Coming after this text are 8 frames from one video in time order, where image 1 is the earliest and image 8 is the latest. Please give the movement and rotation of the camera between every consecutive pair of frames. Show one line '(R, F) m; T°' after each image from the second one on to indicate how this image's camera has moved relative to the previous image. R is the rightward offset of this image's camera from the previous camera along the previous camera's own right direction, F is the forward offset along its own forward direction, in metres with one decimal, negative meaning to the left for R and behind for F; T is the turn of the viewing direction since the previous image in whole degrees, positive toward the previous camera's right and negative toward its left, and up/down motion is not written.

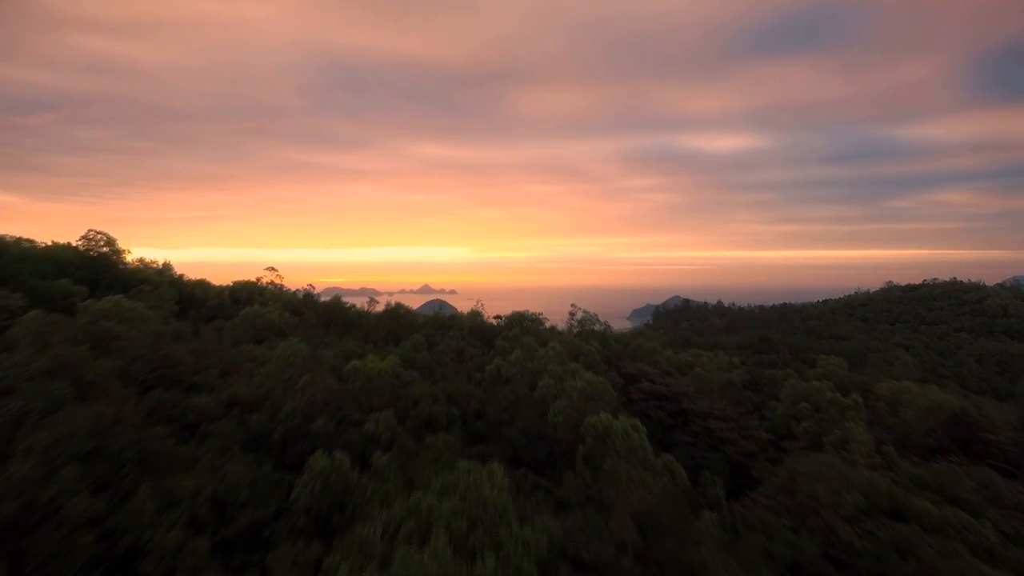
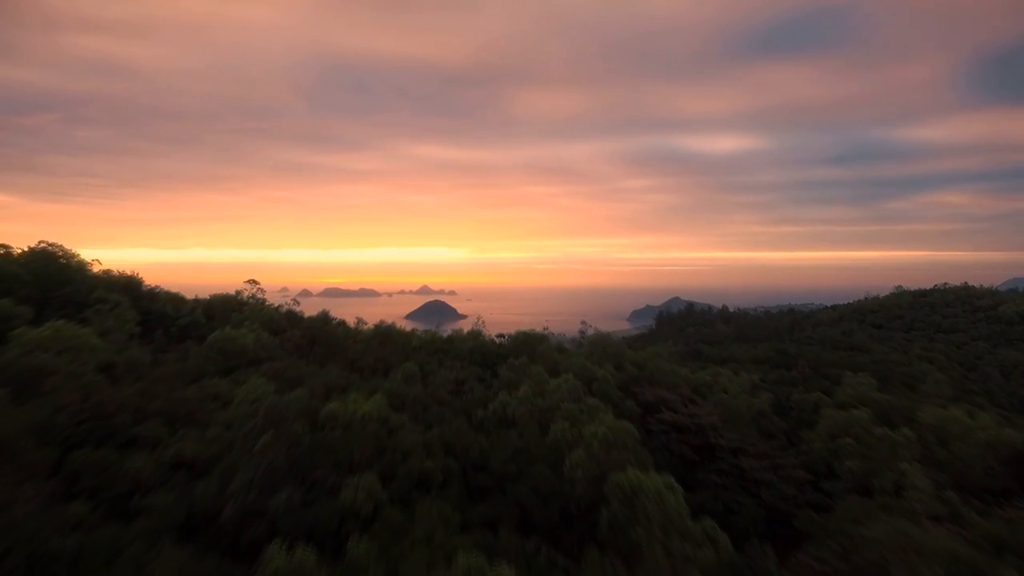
(-0.1, +0.9) m; 0°
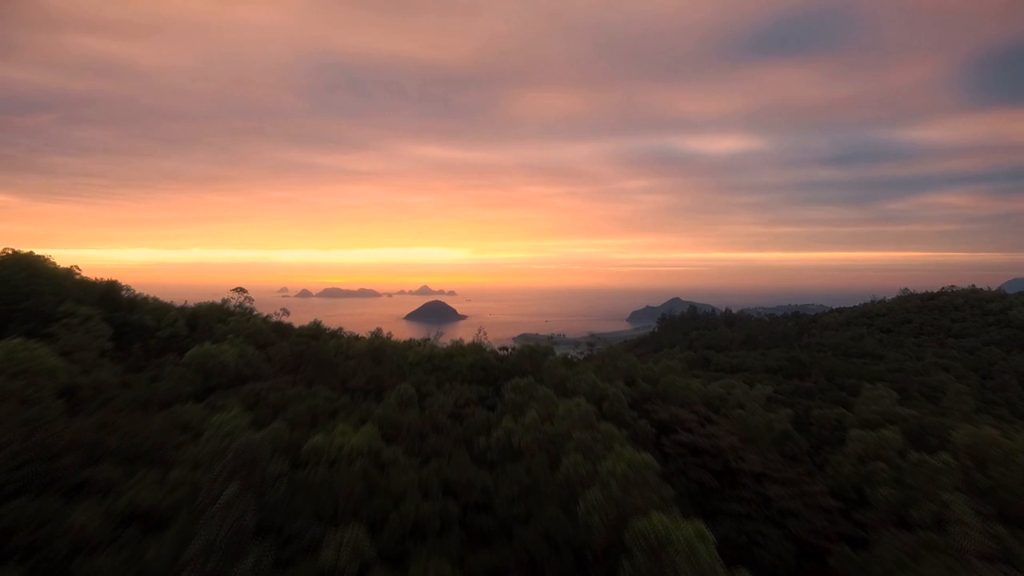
(-0.1, +0.5) m; 0°
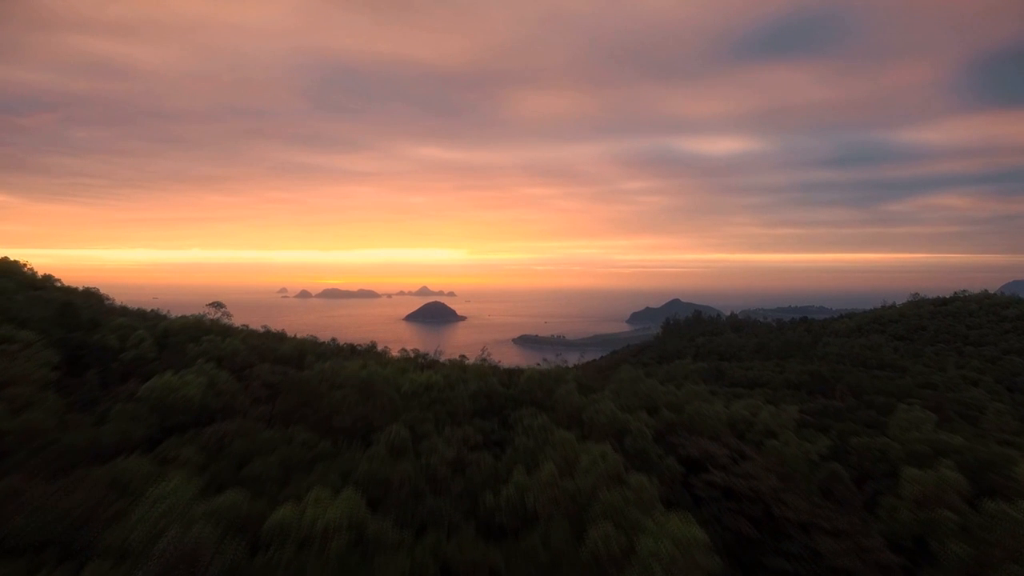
(-0.1, +0.8) m; 0°
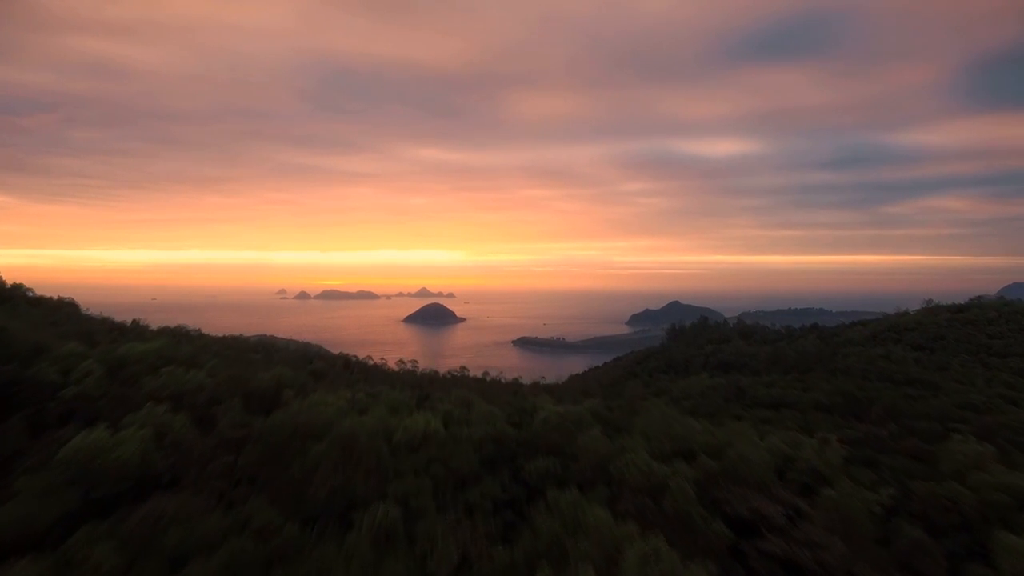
(-0.2, +1.0) m; 0°
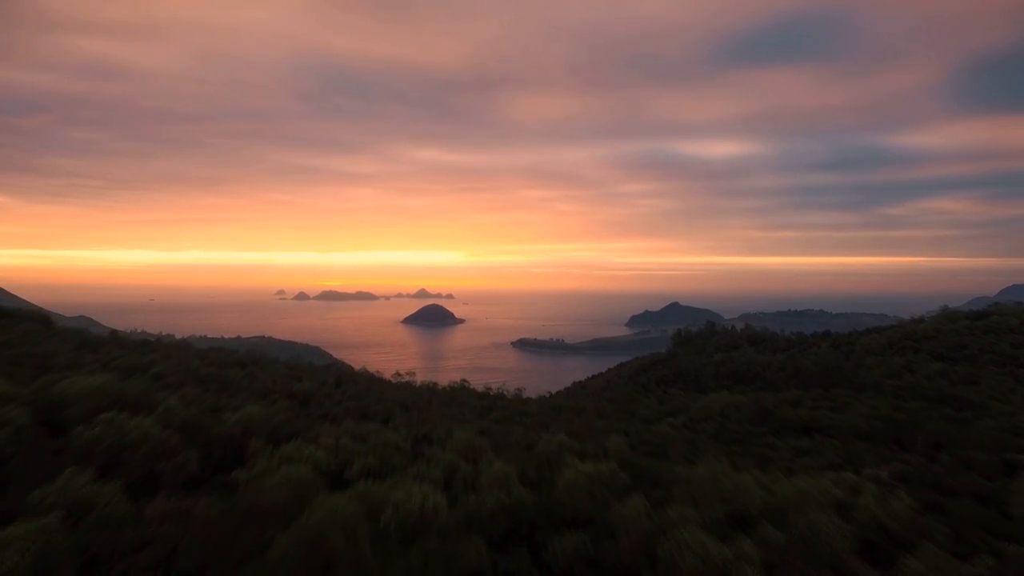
(-0.2, +1.1) m; 0°
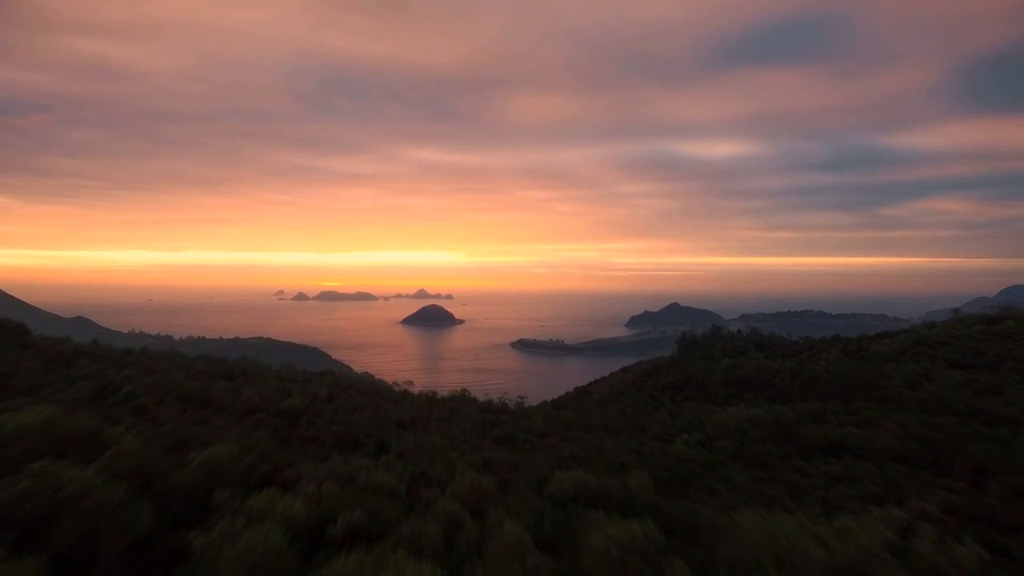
(-0.1, +0.8) m; 0°
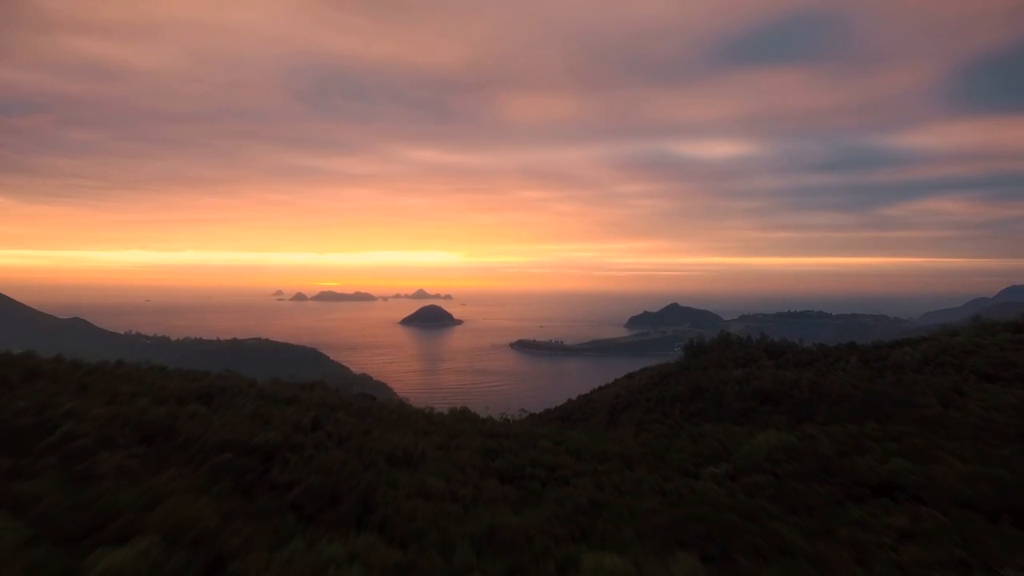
(-0.2, +1.4) m; 0°
